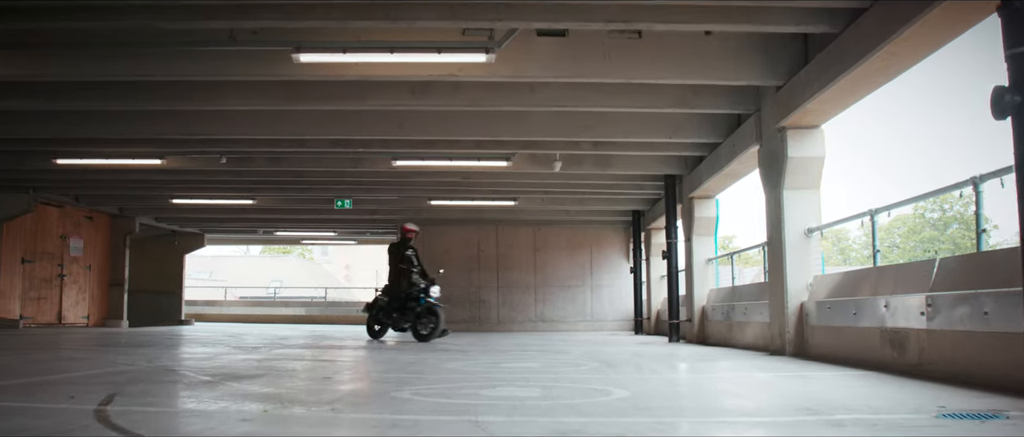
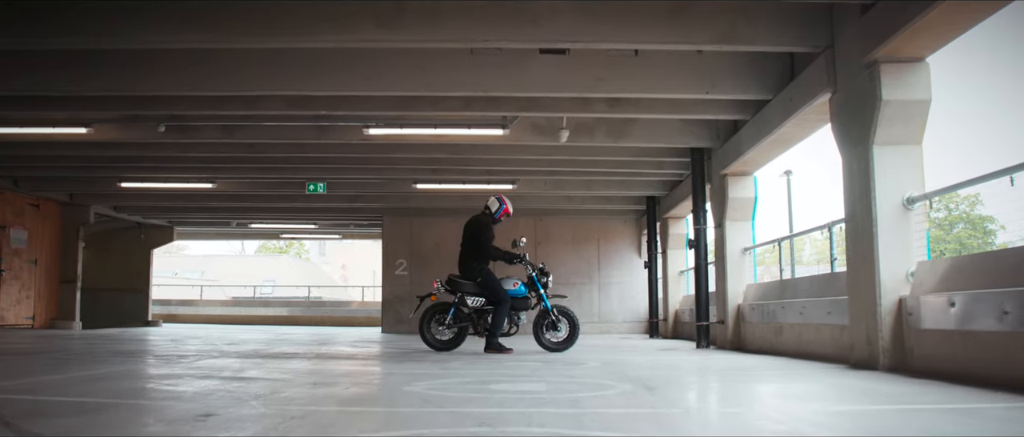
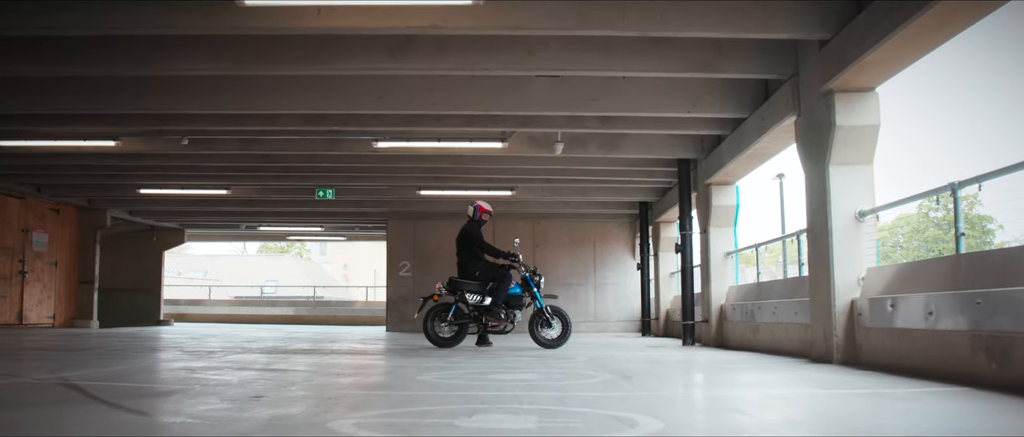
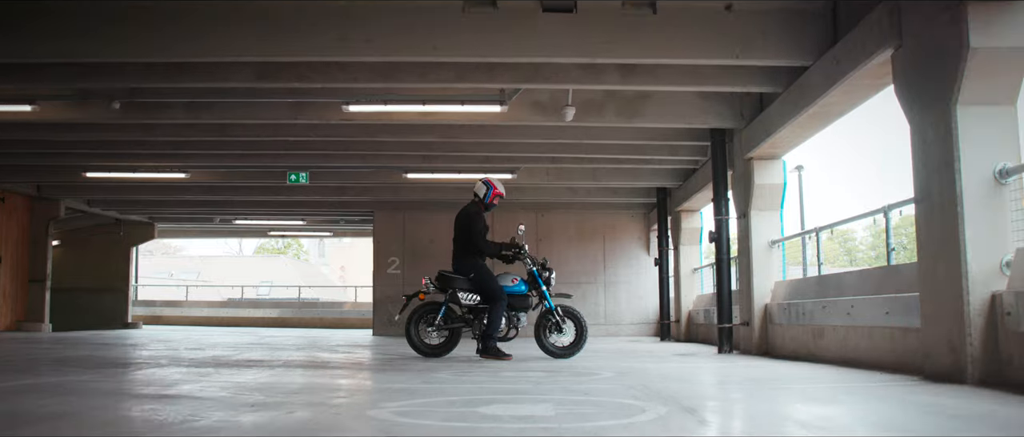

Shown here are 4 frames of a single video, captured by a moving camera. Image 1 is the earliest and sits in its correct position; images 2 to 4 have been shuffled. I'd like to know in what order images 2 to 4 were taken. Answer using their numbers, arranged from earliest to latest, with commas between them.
3, 2, 4
